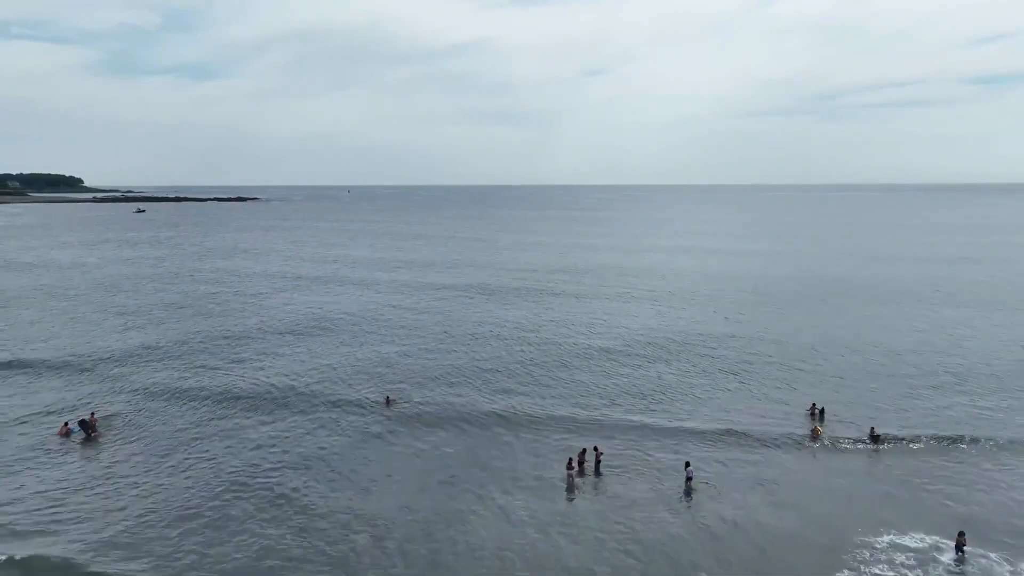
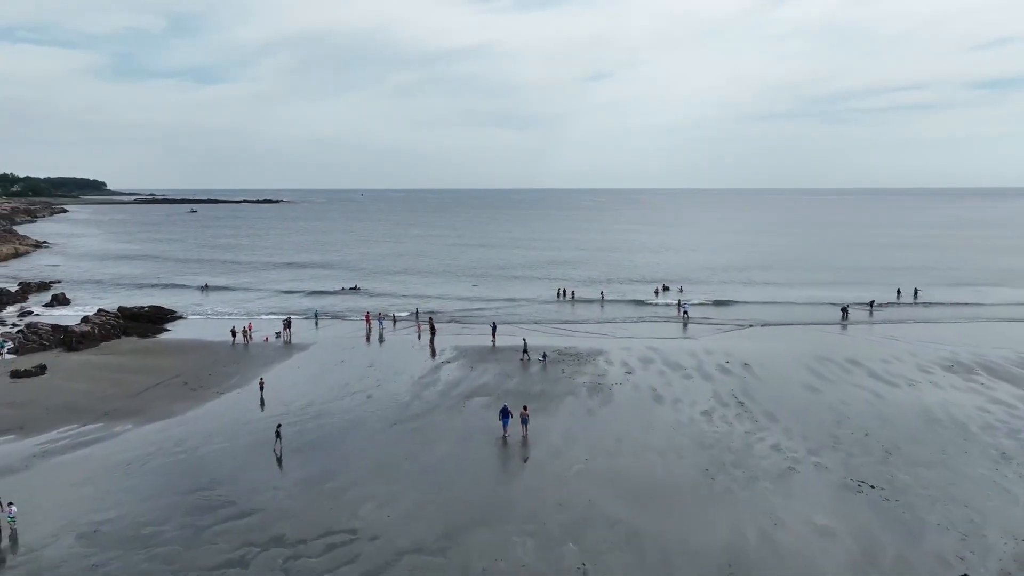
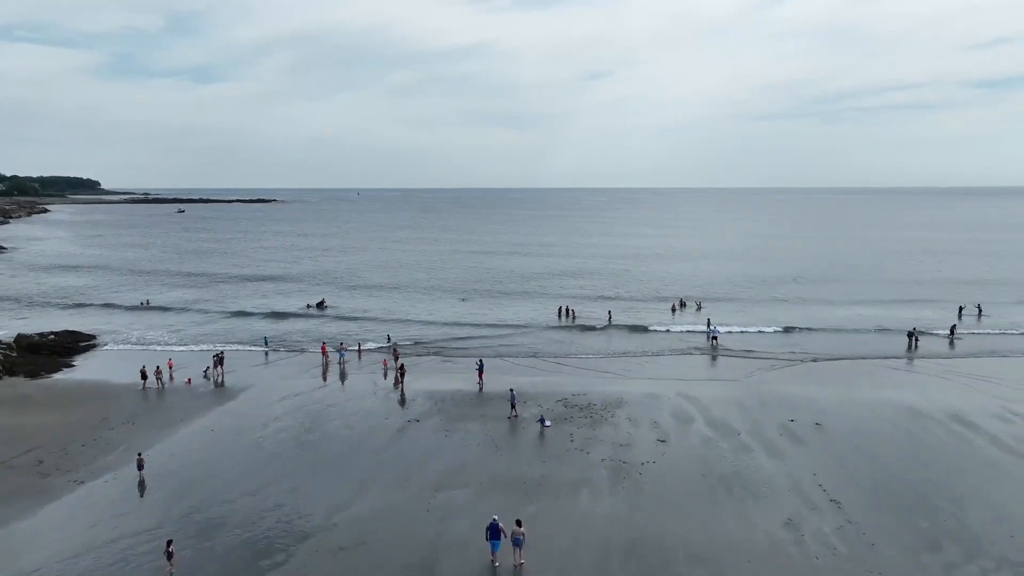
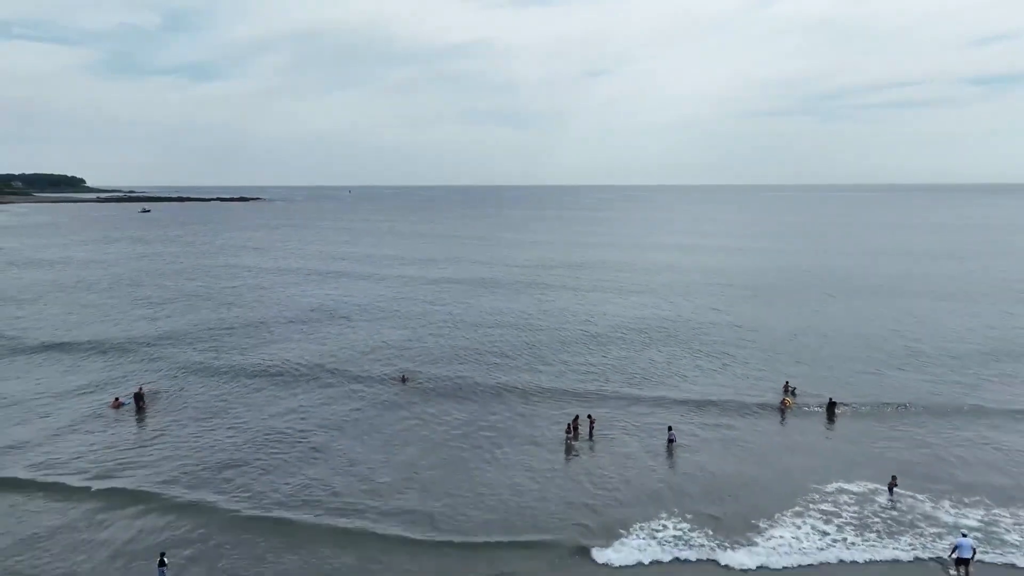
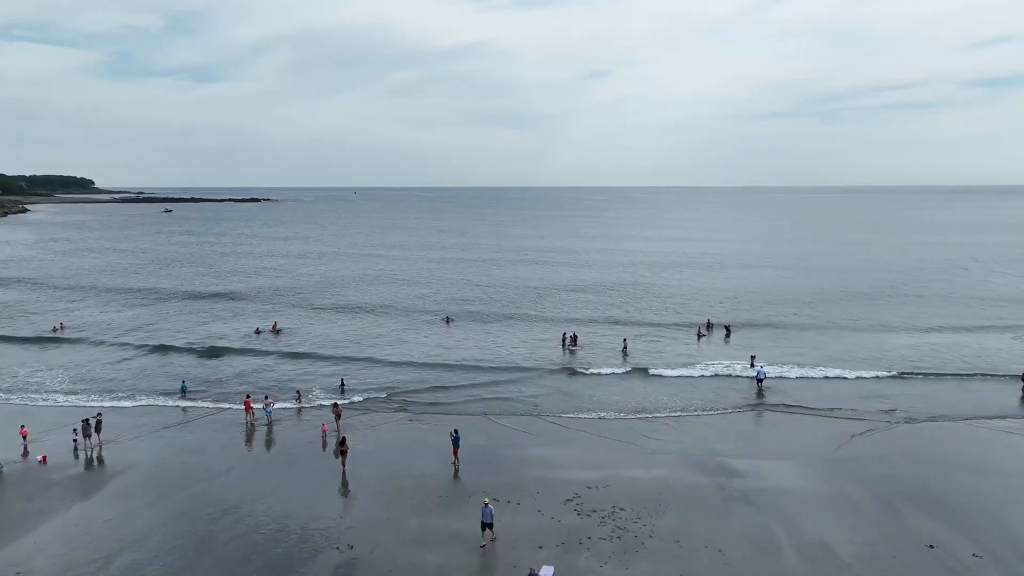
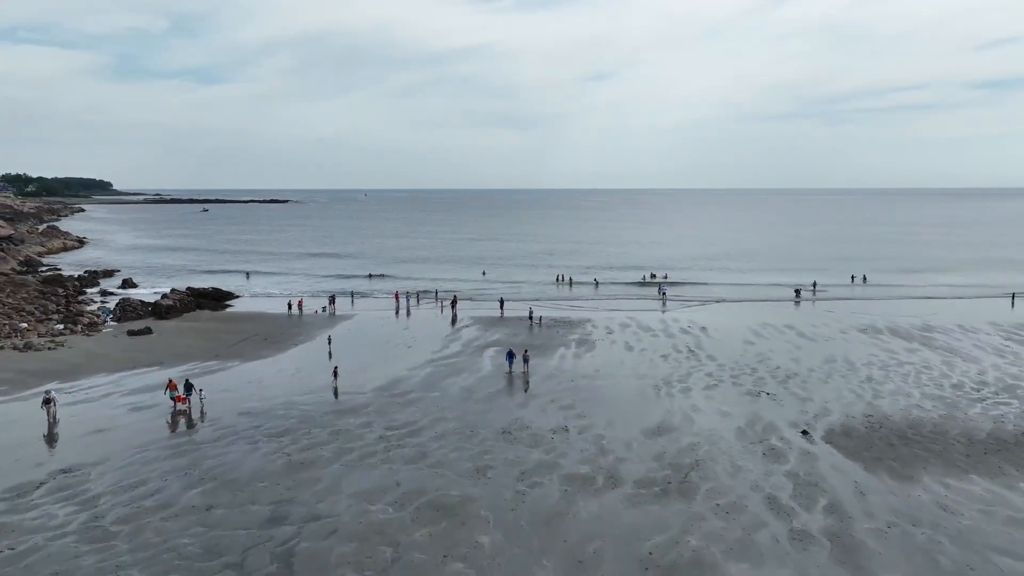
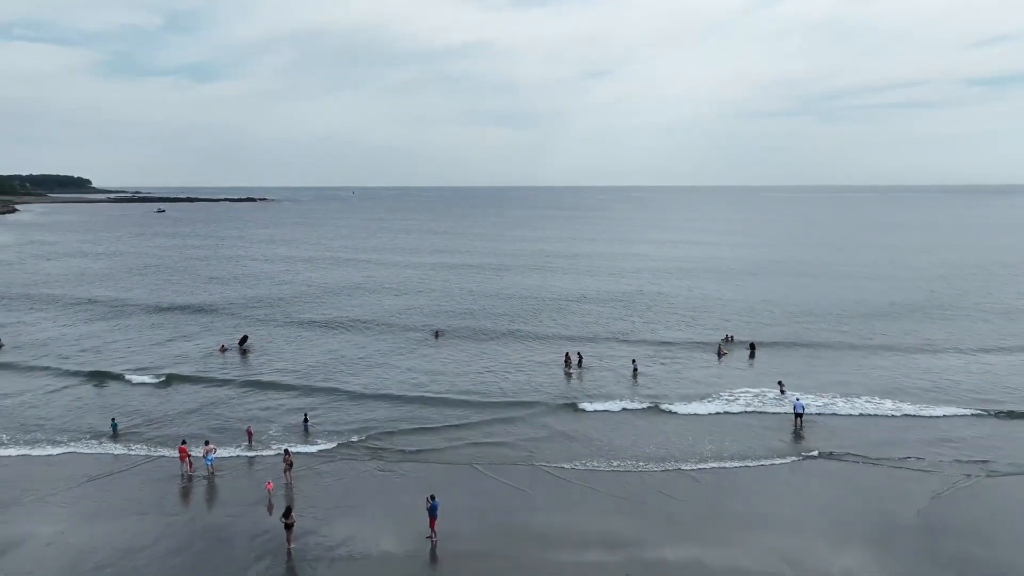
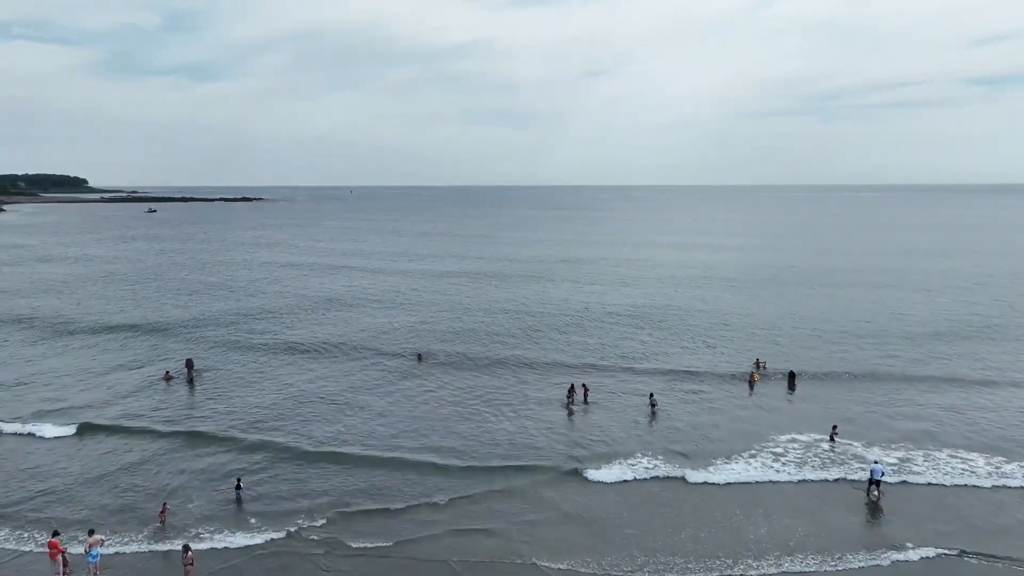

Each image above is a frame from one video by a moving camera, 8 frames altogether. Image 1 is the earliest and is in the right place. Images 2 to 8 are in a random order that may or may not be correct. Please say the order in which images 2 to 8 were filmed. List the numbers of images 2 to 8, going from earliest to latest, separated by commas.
4, 8, 7, 5, 3, 2, 6
